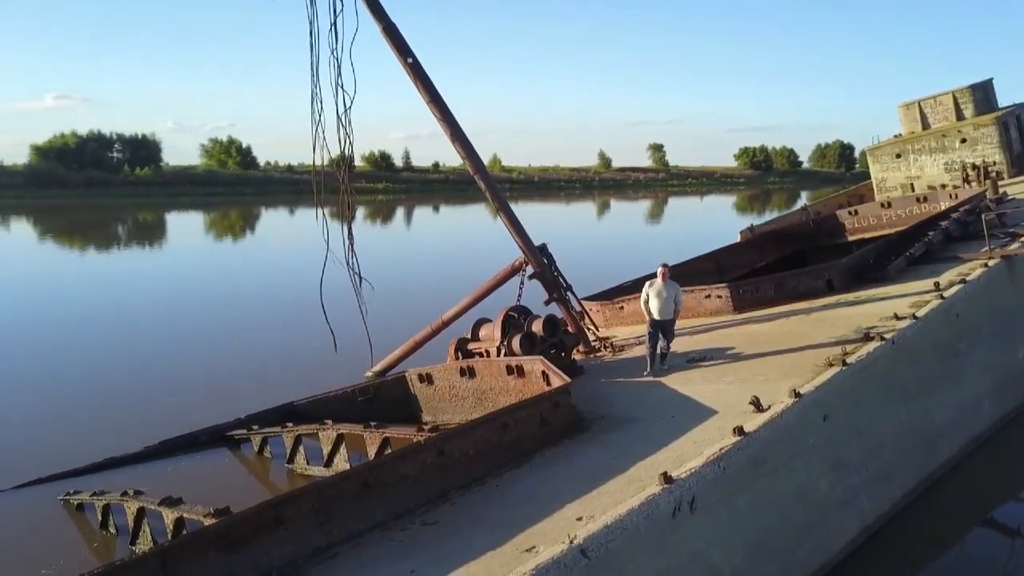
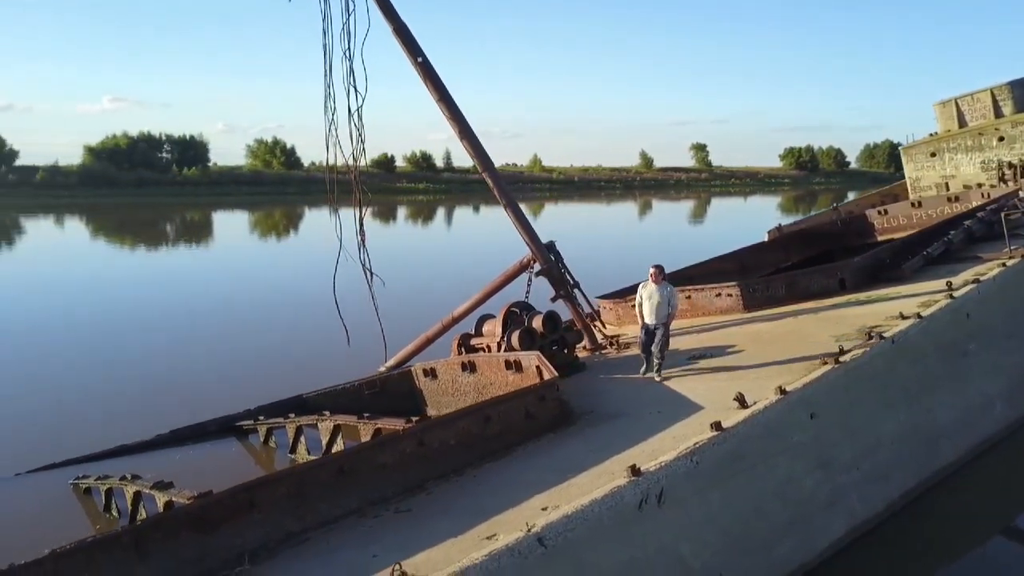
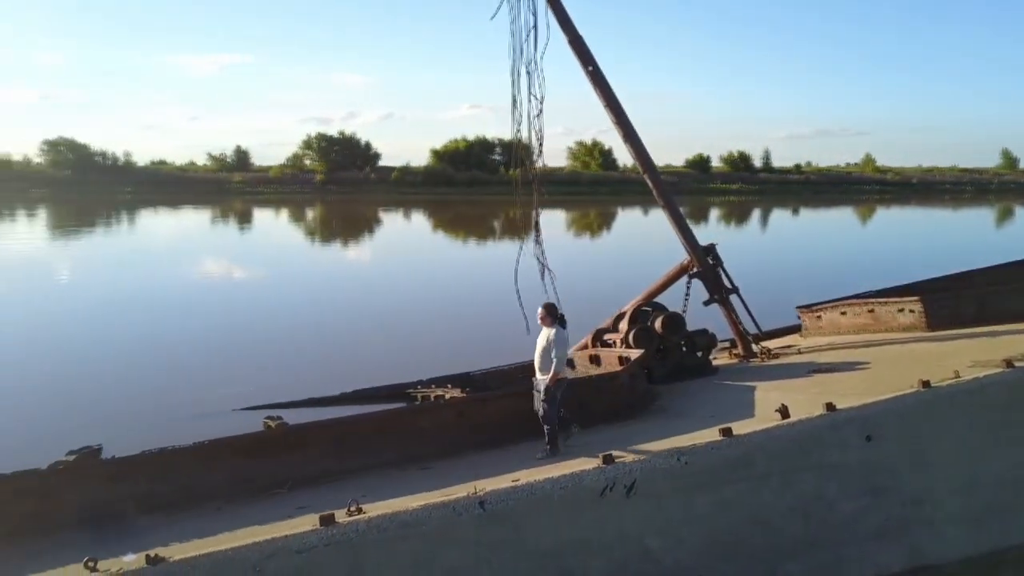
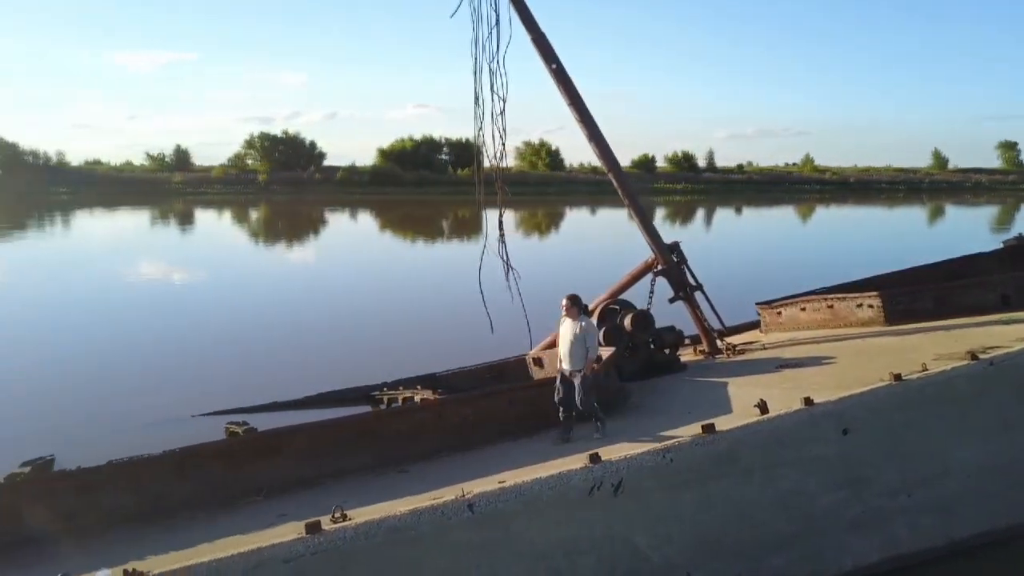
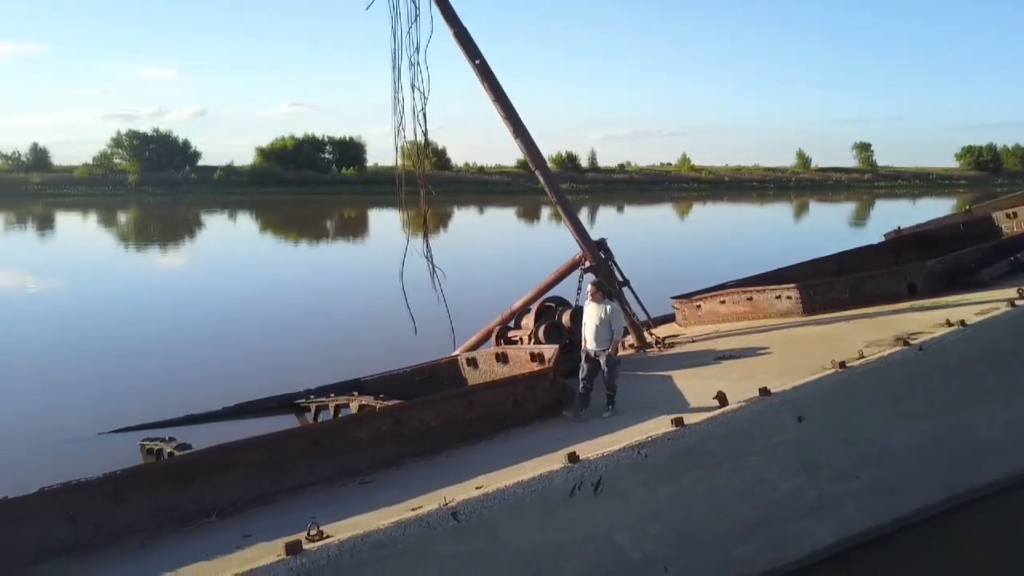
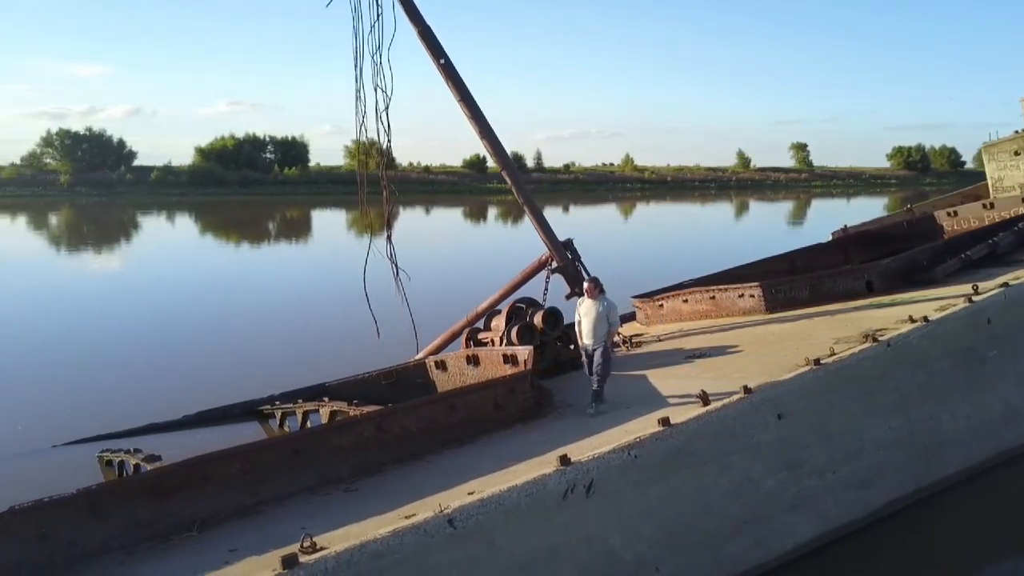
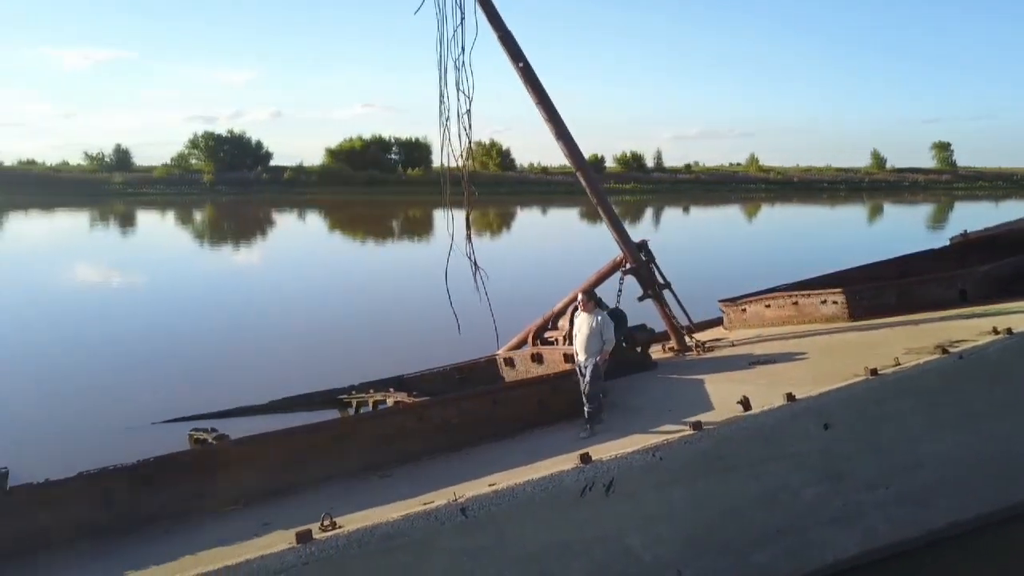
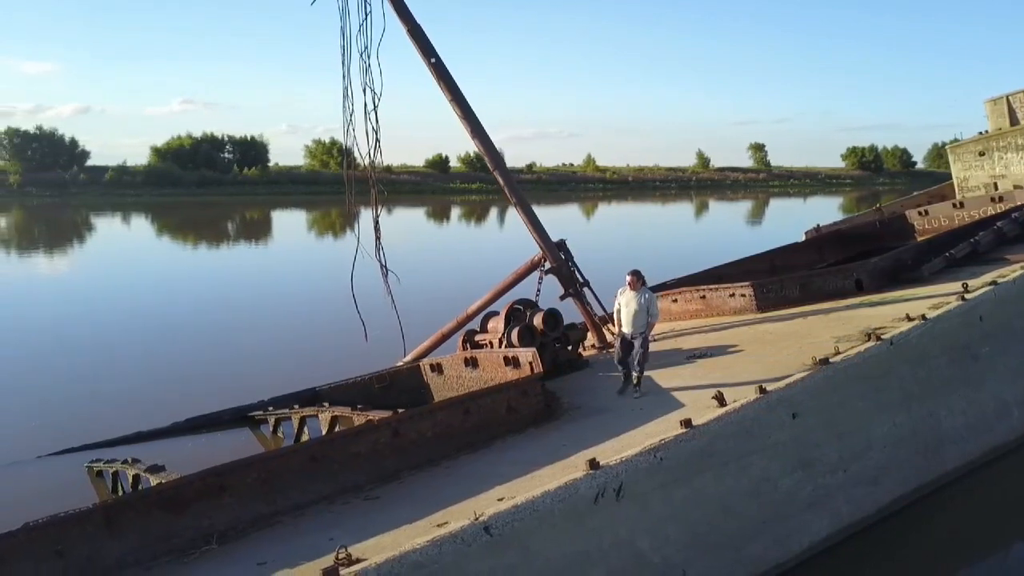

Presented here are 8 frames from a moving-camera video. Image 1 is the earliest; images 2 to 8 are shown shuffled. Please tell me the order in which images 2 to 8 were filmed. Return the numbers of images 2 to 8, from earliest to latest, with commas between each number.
2, 8, 6, 5, 7, 4, 3
